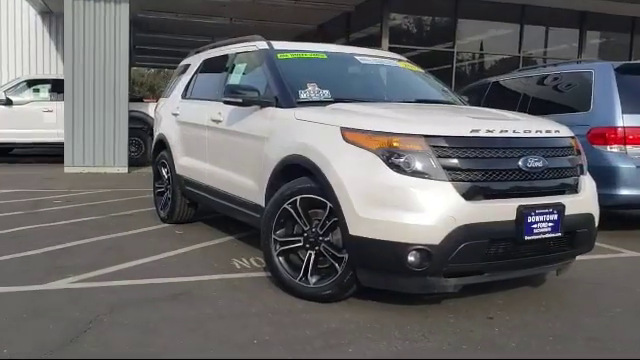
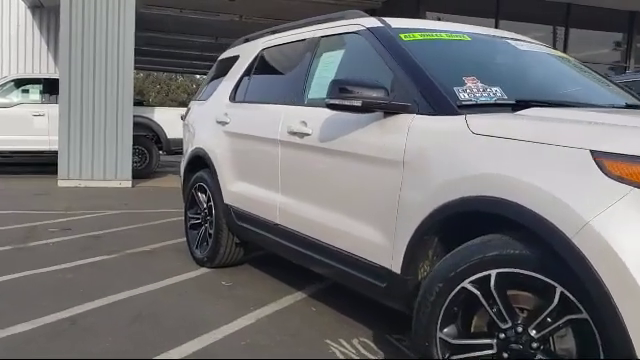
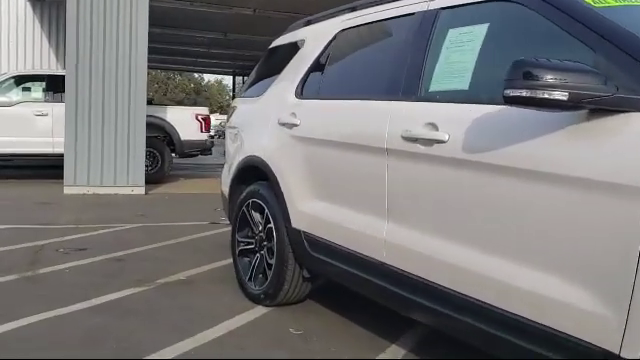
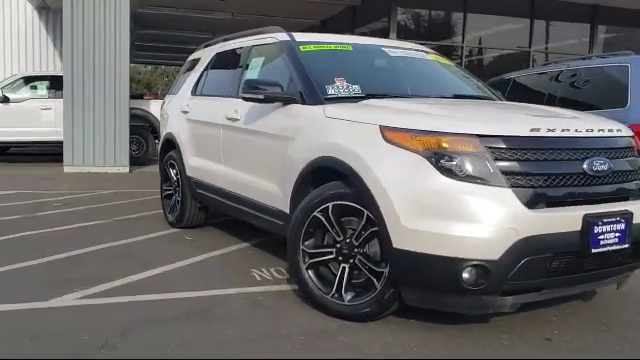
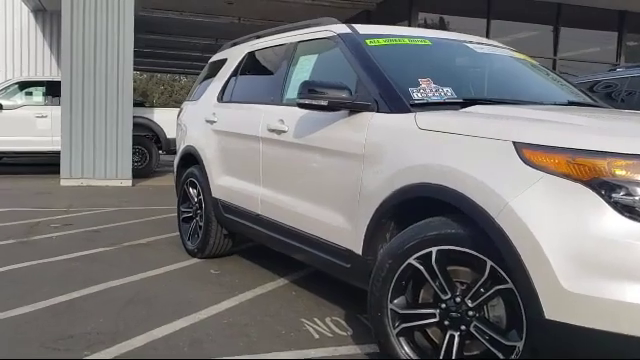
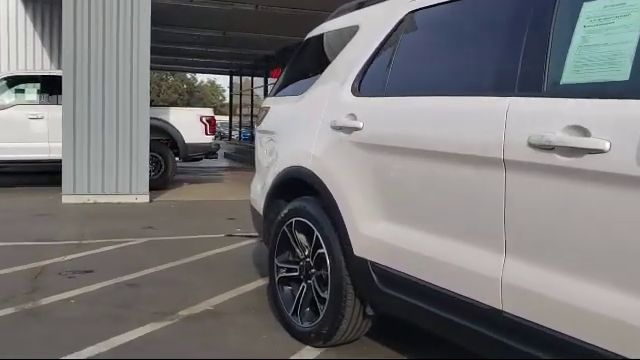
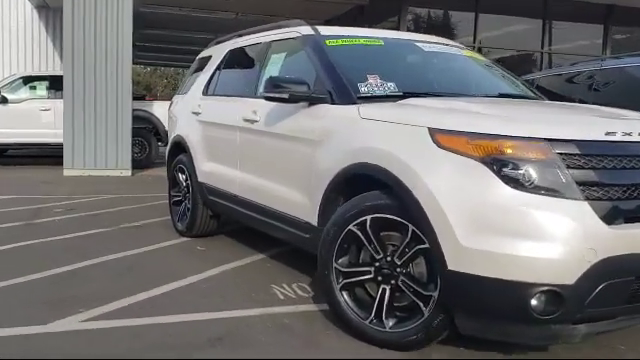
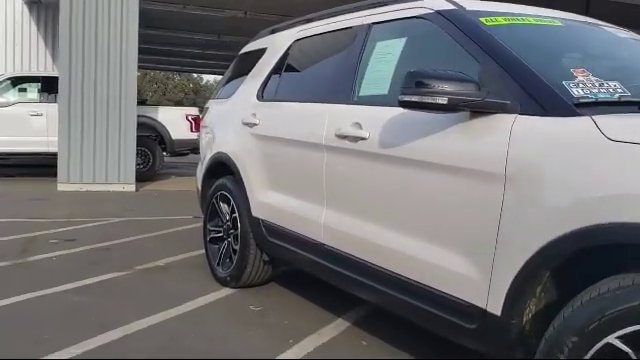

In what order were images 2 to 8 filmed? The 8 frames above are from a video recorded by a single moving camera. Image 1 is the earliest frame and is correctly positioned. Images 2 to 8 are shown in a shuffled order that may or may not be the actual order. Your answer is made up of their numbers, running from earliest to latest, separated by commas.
4, 7, 5, 2, 8, 3, 6
